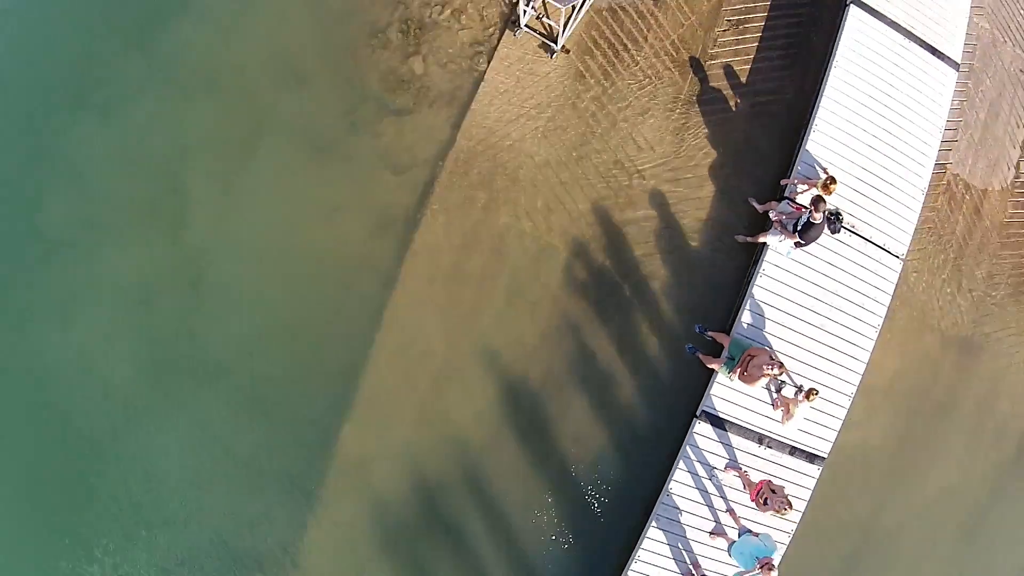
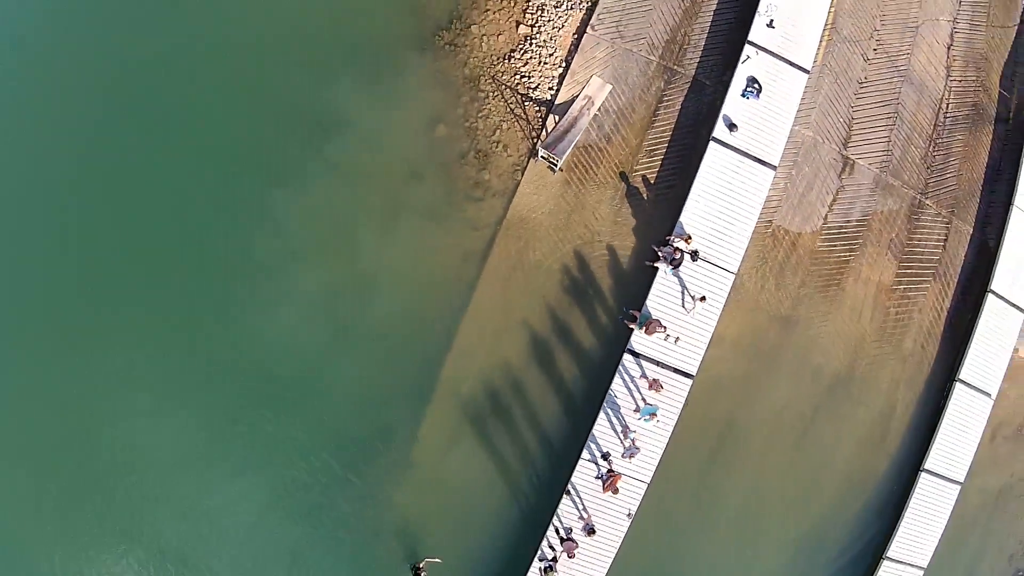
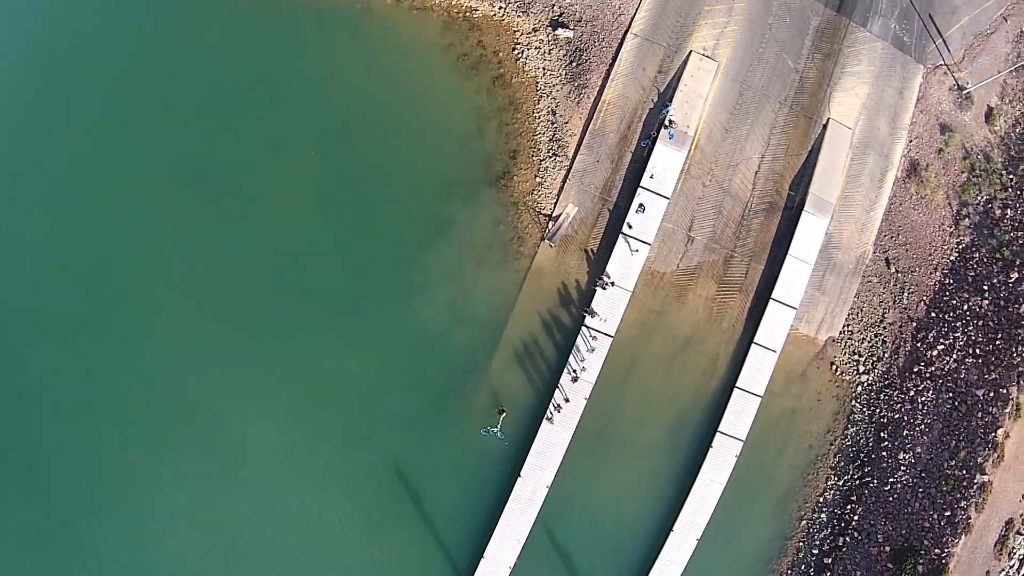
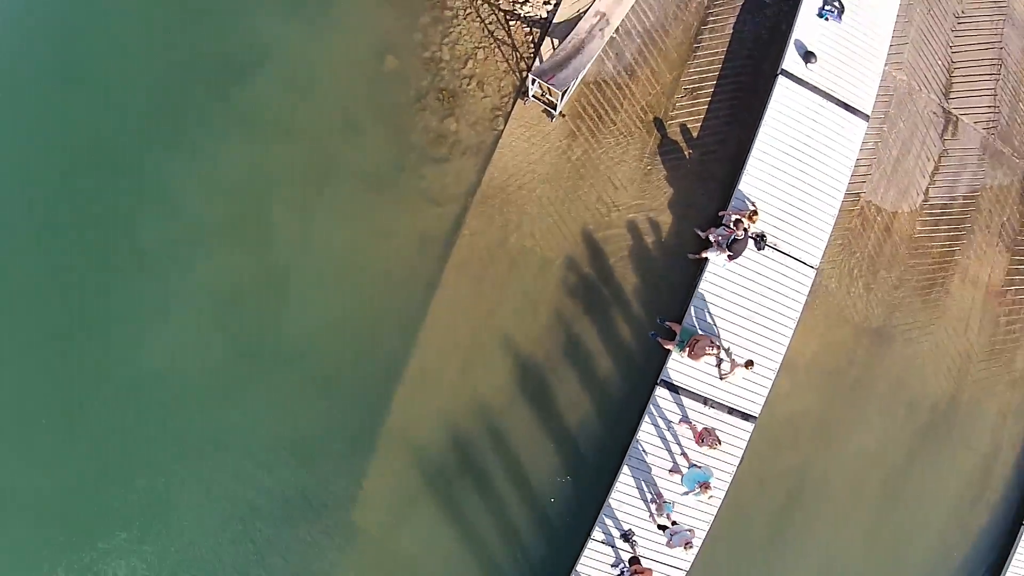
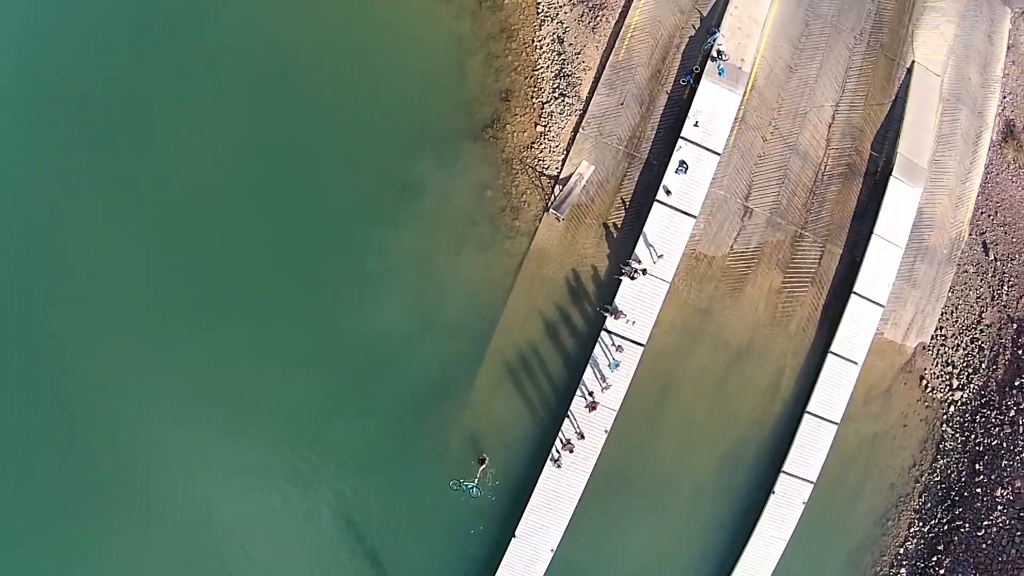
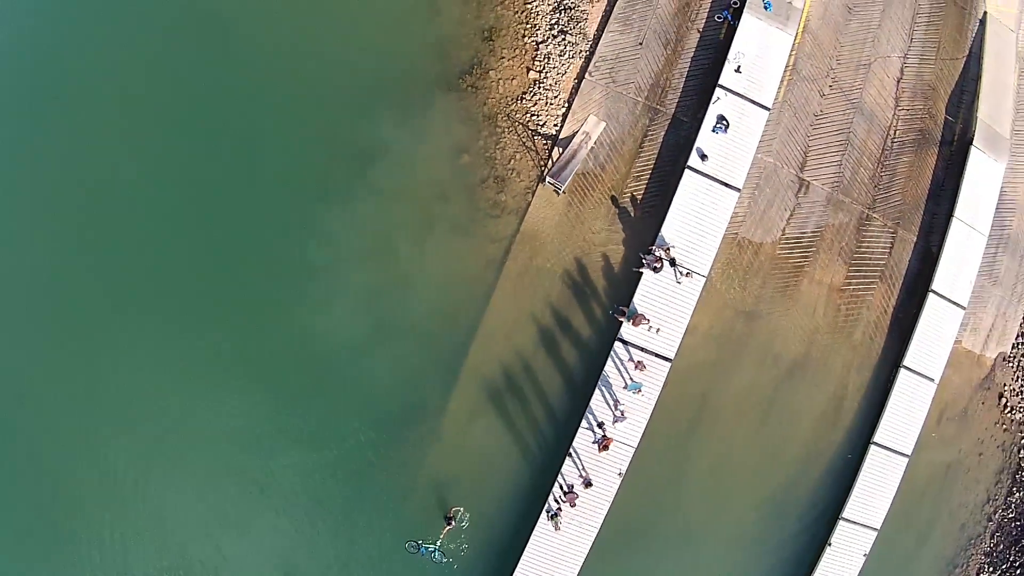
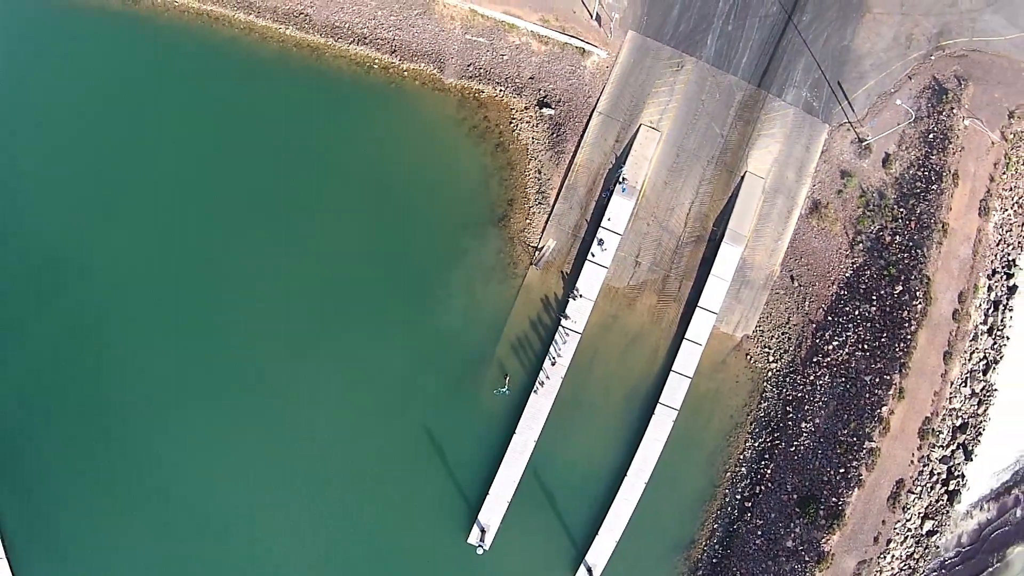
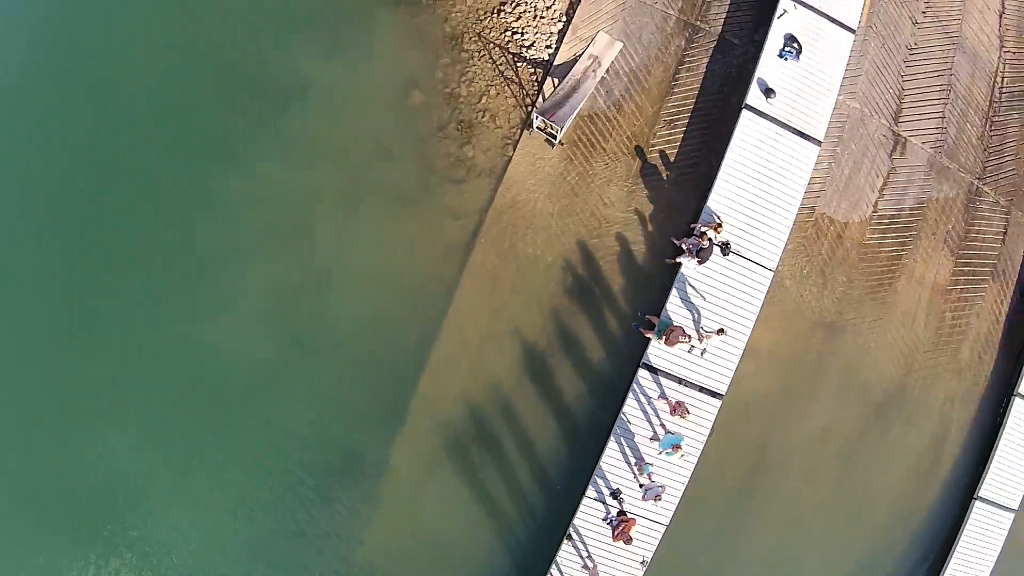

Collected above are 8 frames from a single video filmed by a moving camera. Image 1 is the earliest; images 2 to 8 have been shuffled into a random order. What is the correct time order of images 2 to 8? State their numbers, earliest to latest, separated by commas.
4, 8, 2, 6, 5, 3, 7
